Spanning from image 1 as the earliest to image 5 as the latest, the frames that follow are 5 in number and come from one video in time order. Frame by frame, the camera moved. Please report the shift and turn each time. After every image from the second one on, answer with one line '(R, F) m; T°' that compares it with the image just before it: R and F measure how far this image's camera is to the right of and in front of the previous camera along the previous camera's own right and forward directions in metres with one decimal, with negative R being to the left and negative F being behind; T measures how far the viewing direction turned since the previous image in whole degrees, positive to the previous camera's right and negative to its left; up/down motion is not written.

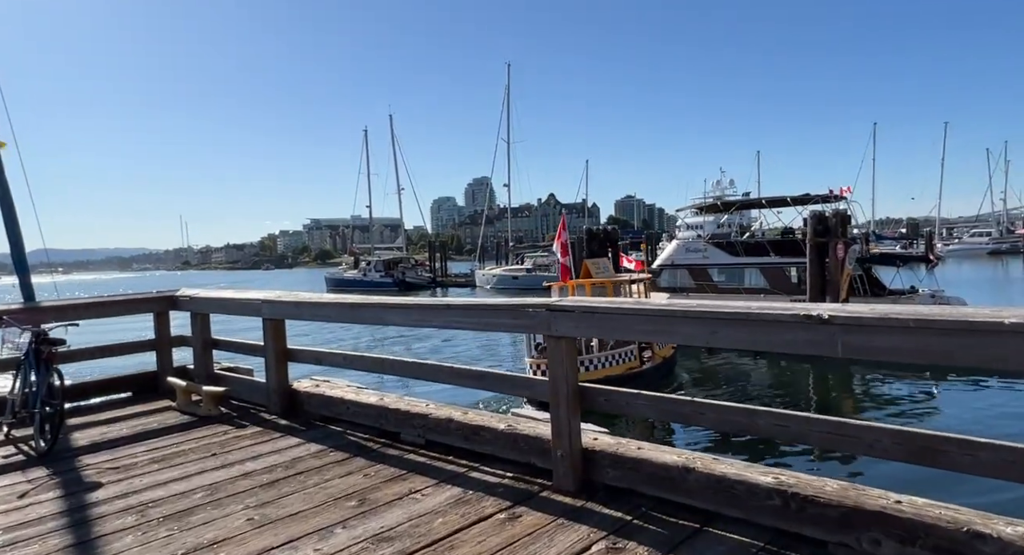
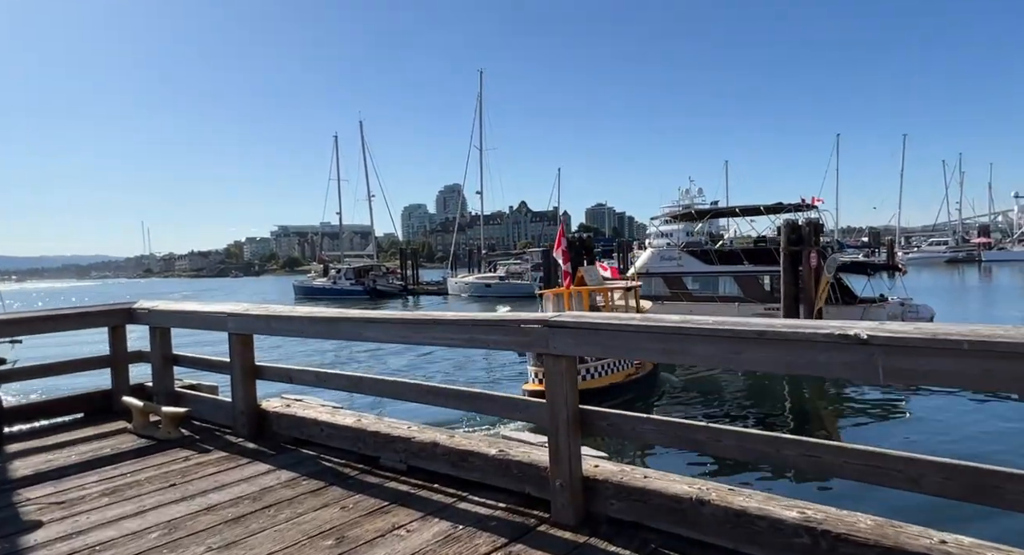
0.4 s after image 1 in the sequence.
(-0.1, +0.3) m; +2°
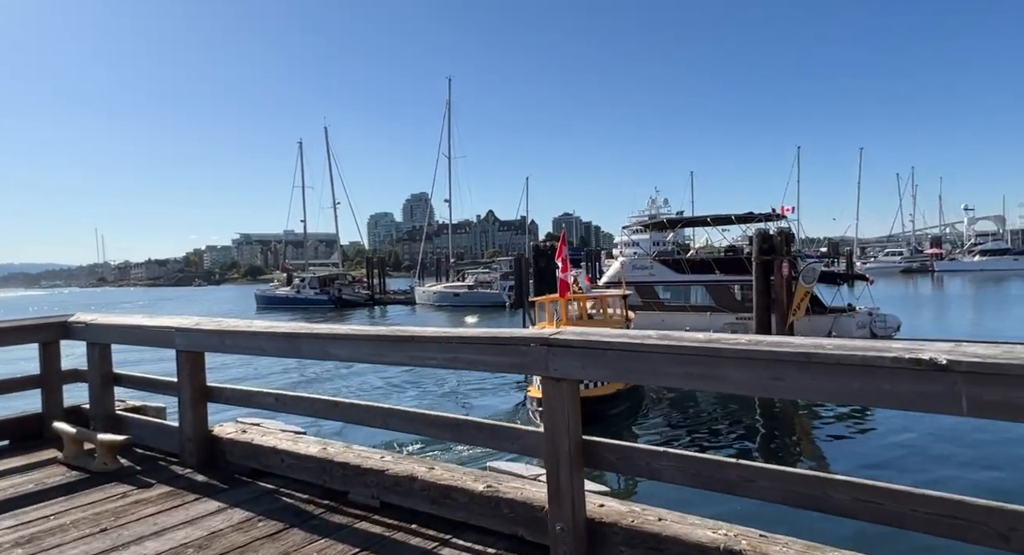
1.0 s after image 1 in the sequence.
(-0.1, +0.5) m; +3°
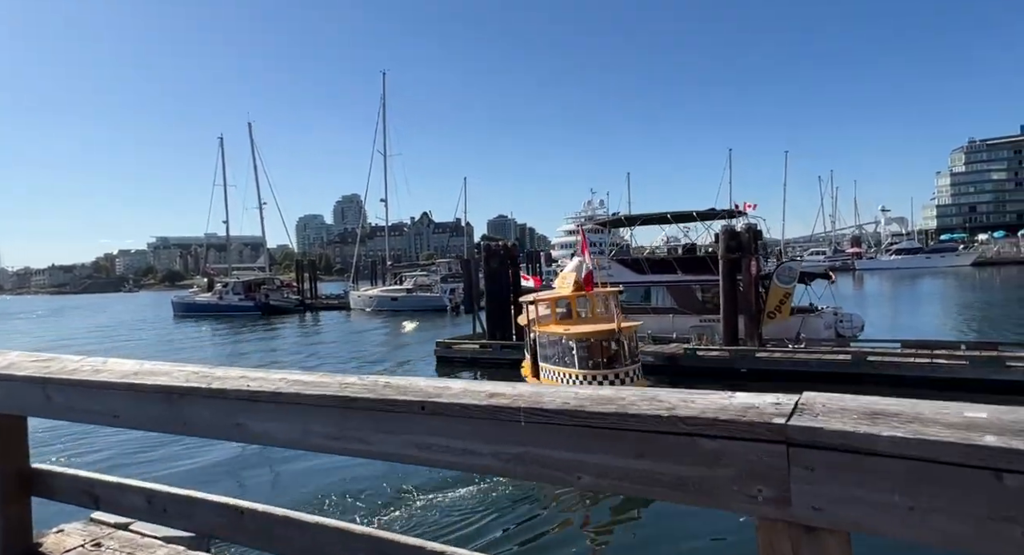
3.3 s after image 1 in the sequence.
(-0.4, +1.9) m; +5°
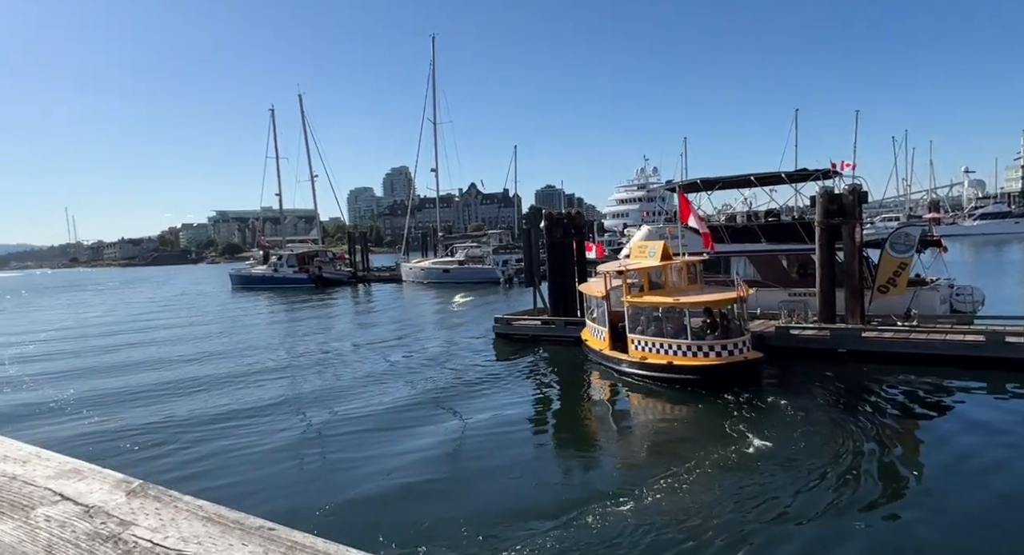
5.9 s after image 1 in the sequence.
(-0.5, +1.7) m; -4°
